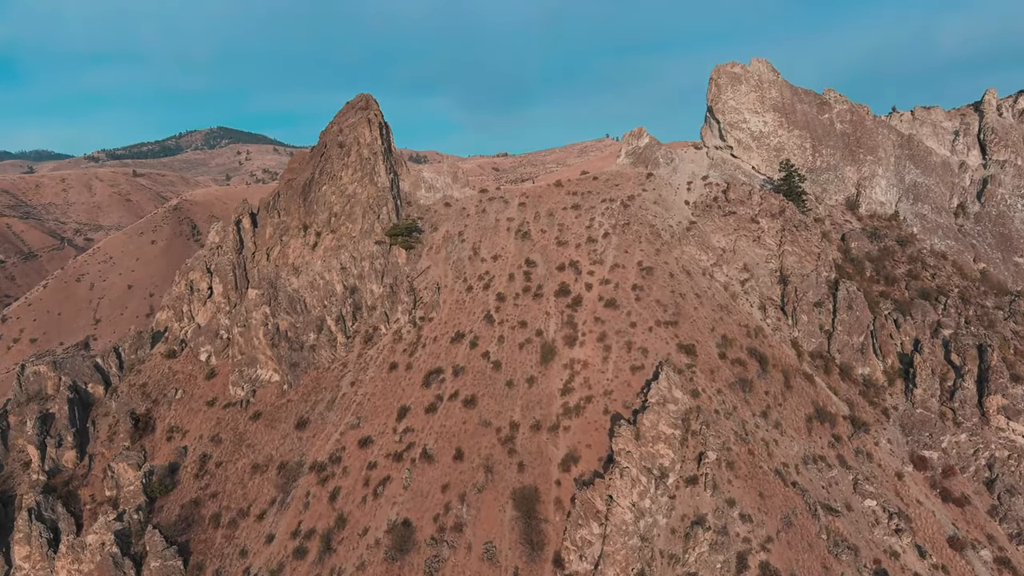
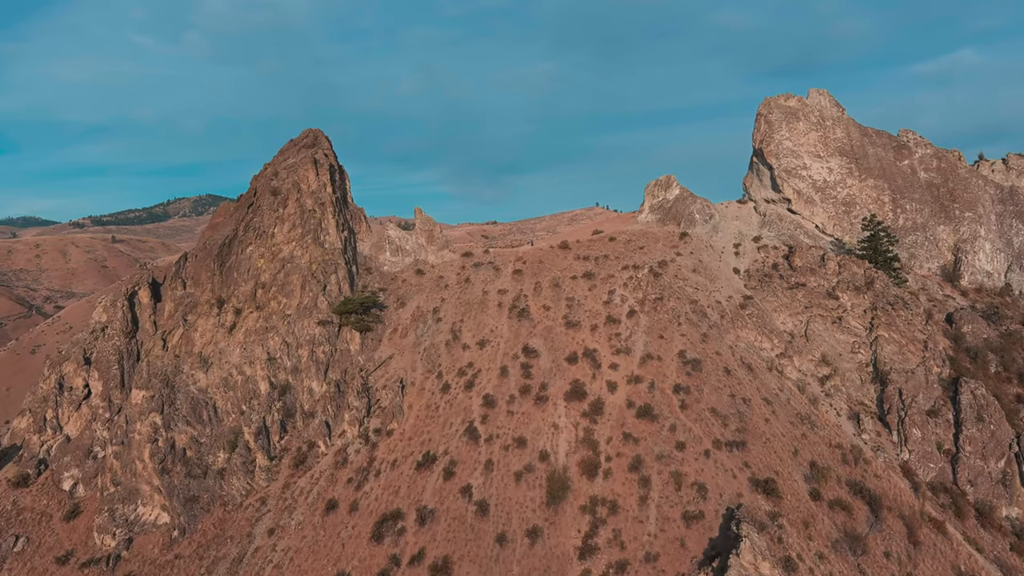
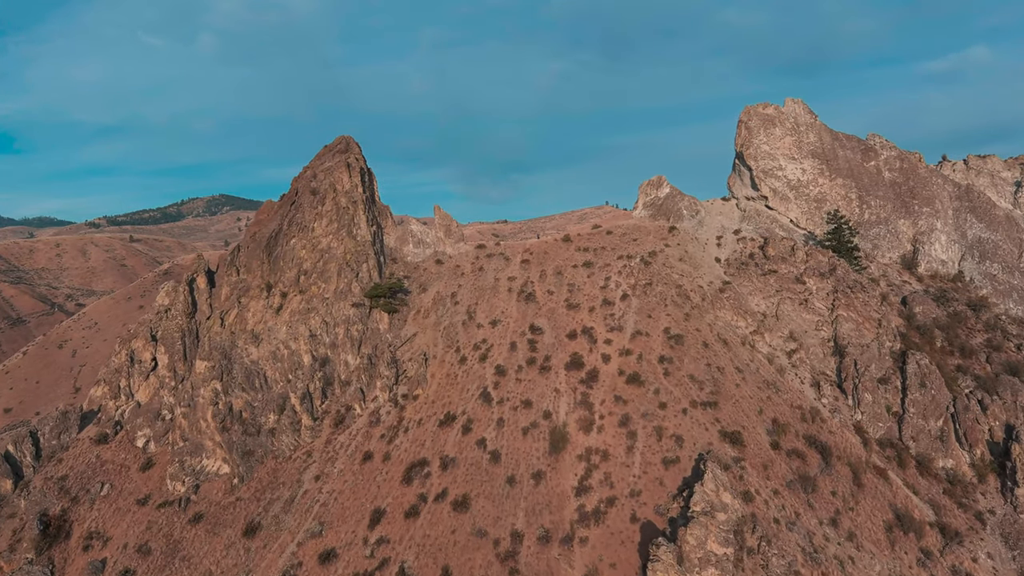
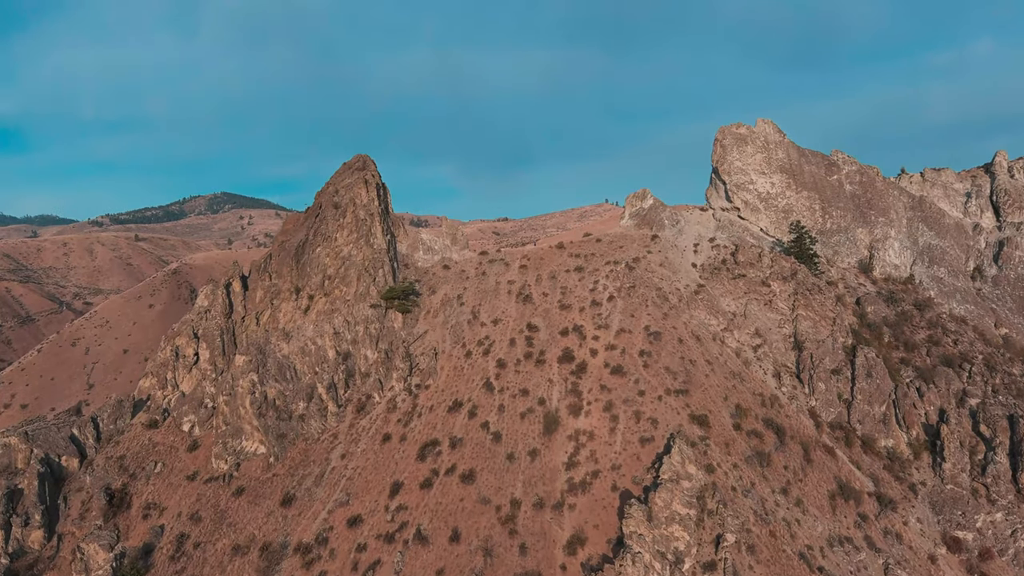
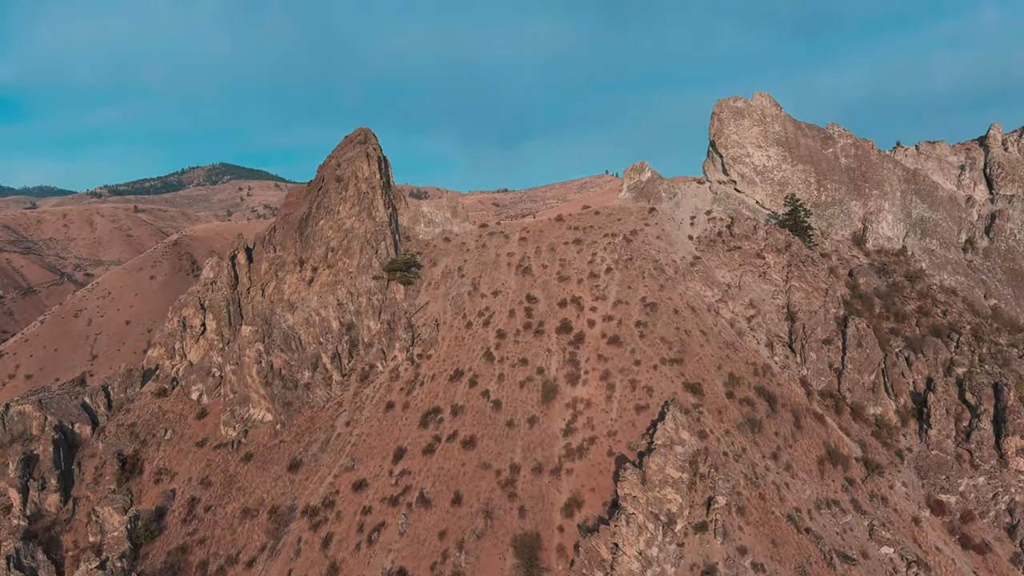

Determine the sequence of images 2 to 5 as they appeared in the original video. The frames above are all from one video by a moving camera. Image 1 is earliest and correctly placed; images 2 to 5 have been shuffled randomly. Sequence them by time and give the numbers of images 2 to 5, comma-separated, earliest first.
5, 4, 3, 2
